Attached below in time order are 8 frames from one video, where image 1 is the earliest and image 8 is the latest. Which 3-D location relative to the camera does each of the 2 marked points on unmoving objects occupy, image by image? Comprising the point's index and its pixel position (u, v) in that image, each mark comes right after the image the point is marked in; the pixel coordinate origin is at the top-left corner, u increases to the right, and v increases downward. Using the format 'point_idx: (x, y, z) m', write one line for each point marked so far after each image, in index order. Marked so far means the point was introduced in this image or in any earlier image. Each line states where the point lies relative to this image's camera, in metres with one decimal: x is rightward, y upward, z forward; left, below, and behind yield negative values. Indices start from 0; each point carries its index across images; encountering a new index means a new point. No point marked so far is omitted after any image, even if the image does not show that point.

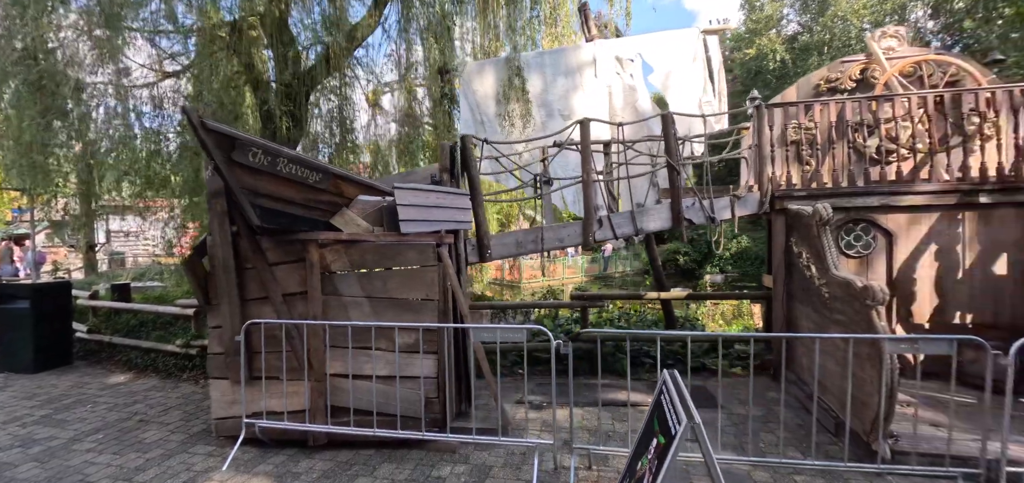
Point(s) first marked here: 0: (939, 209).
0: (+4.4, +0.3, +5.0) m
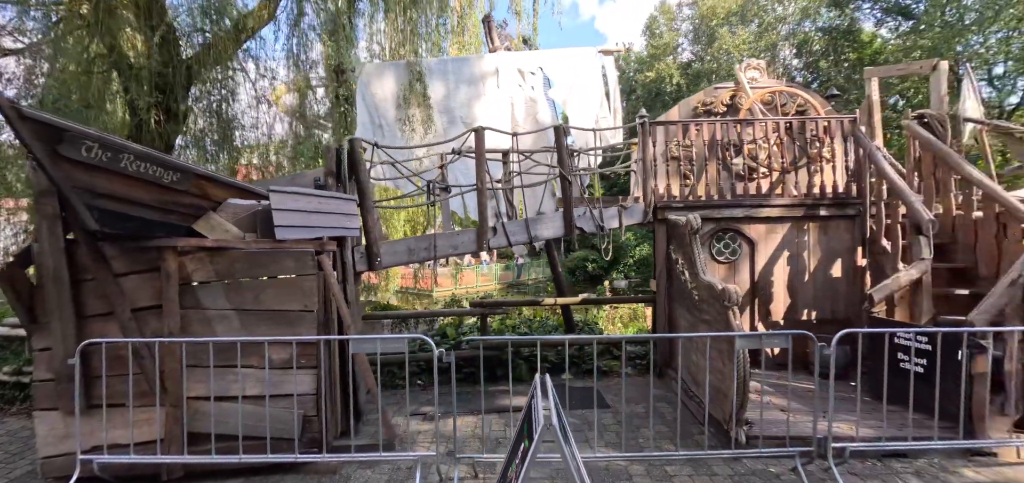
0: (+3.2, +0.2, +5.7) m
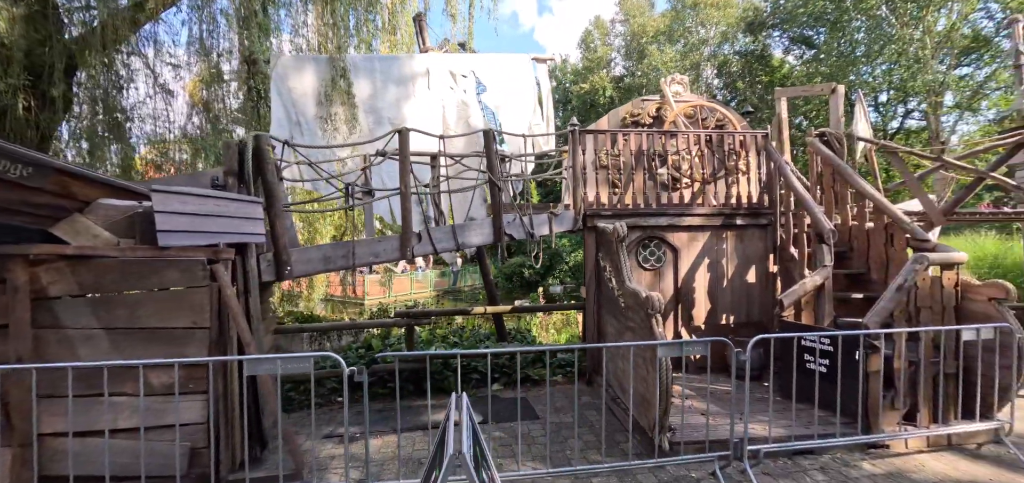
0: (+2.4, +0.1, +5.9) m
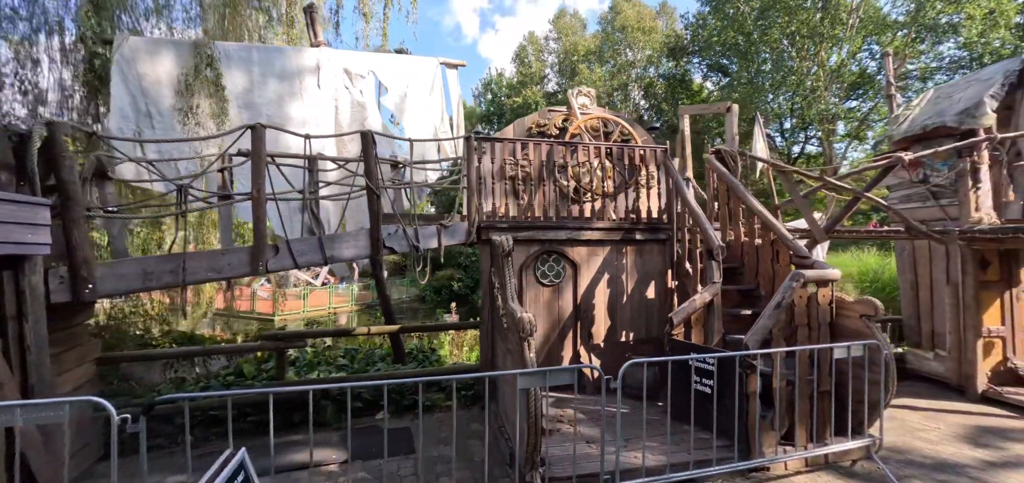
0: (+1.2, 0.0, +5.7) m
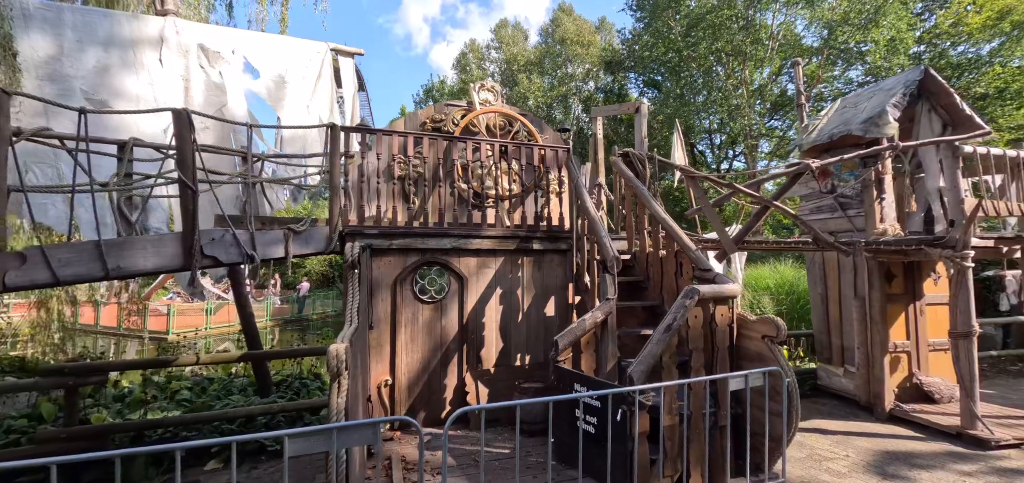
0: (-0.1, -0.1, +5.1) m
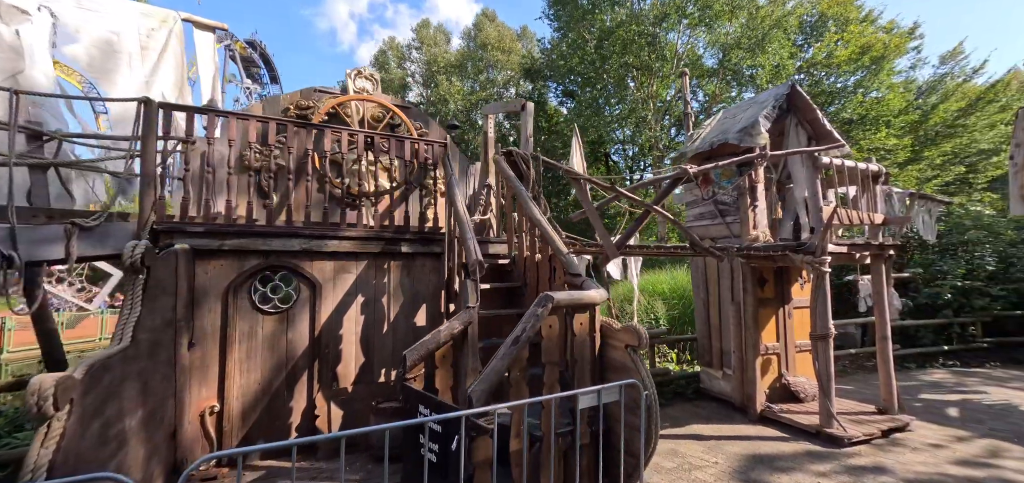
0: (-1.4, -0.1, +4.5) m
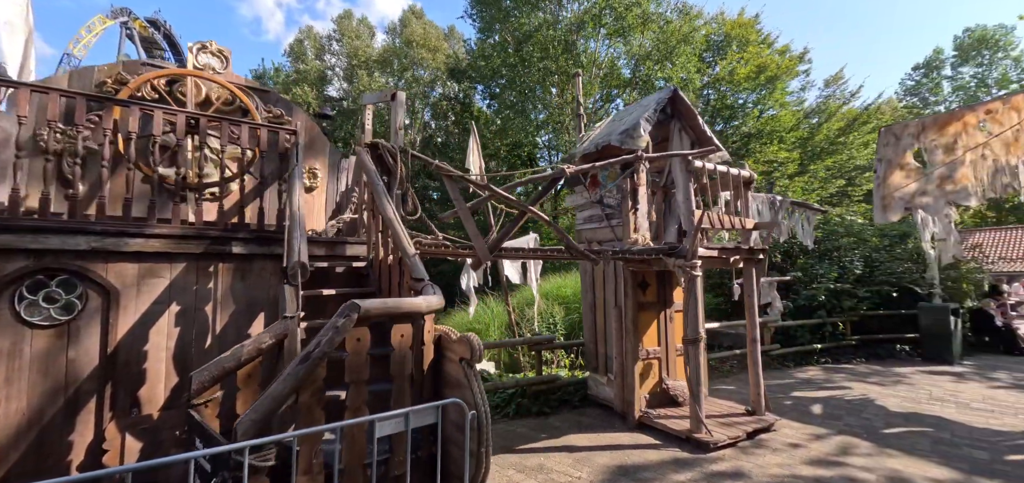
0: (-2.6, -0.1, +3.9) m
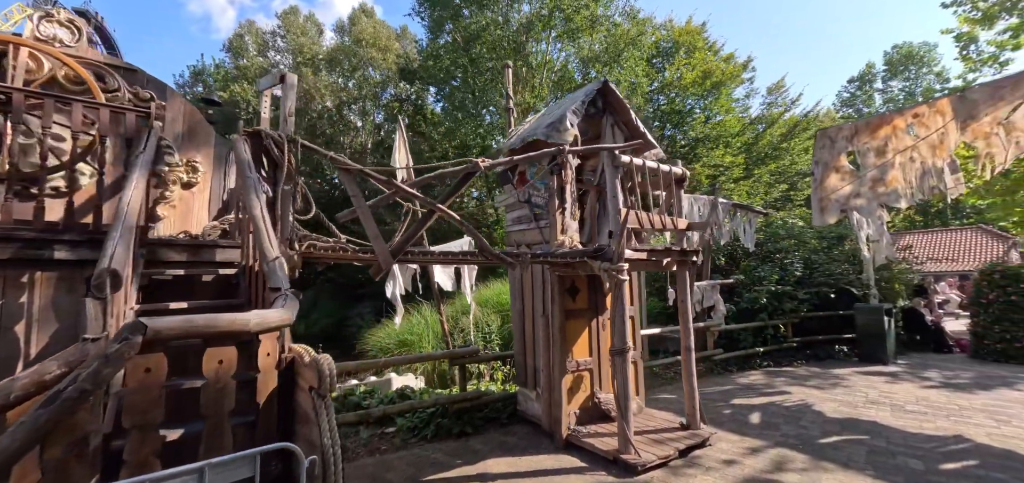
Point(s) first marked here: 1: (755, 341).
0: (-3.3, -0.2, +3.1) m
1: (+5.4, -2.2, +10.7) m
